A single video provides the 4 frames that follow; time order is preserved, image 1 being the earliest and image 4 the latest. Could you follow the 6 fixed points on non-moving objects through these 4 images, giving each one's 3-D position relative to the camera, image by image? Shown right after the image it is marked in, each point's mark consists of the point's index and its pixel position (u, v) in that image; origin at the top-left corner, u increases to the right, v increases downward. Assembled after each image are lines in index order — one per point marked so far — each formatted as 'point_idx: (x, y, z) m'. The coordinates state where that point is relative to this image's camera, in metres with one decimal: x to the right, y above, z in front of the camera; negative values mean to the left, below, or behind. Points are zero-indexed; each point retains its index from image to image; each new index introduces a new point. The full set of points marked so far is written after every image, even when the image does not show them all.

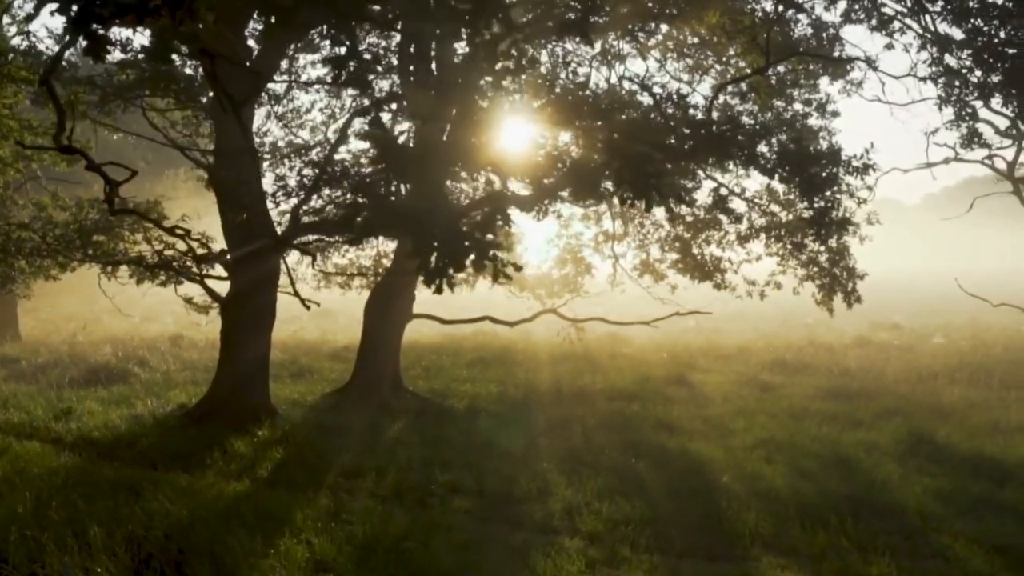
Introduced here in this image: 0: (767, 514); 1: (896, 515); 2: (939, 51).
0: (+2.2, -1.9, +8.1) m
1: (+3.4, -2.0, +8.2) m
2: (+5.2, +2.9, +11.4) m
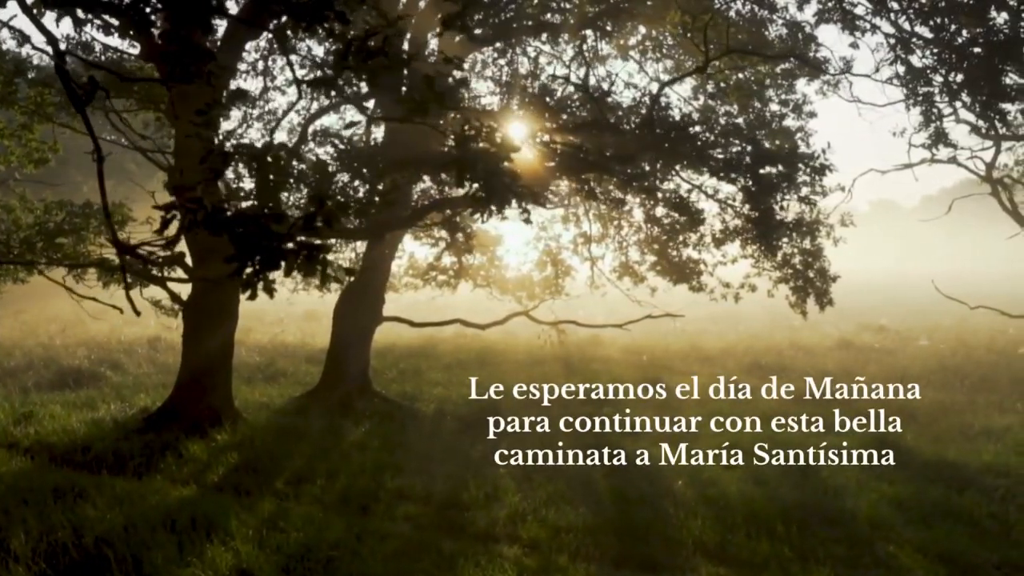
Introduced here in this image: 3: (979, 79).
0: (+1.7, -2.0, +7.9) m
1: (+2.9, -2.0, +8.0) m
2: (+4.7, +2.8, +11.3) m
3: (+5.3, +2.4, +10.6) m
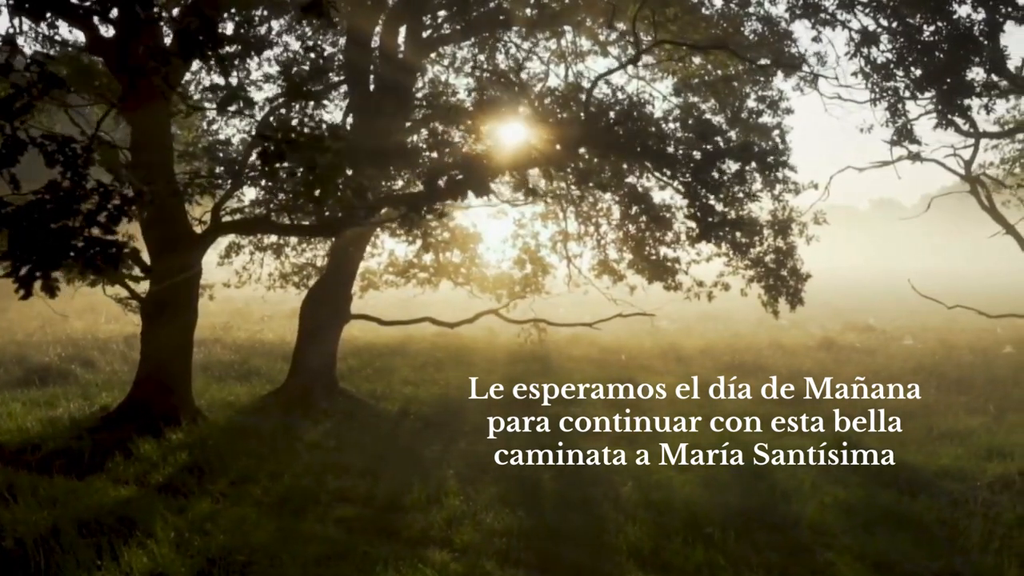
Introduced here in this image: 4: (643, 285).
0: (+1.2, -2.0, +7.7) m
1: (+2.3, -2.0, +7.8) m
2: (+4.2, +2.8, +11.0) m
3: (+4.8, +2.4, +10.4) m
4: (+2.5, +0.1, +18.2) m
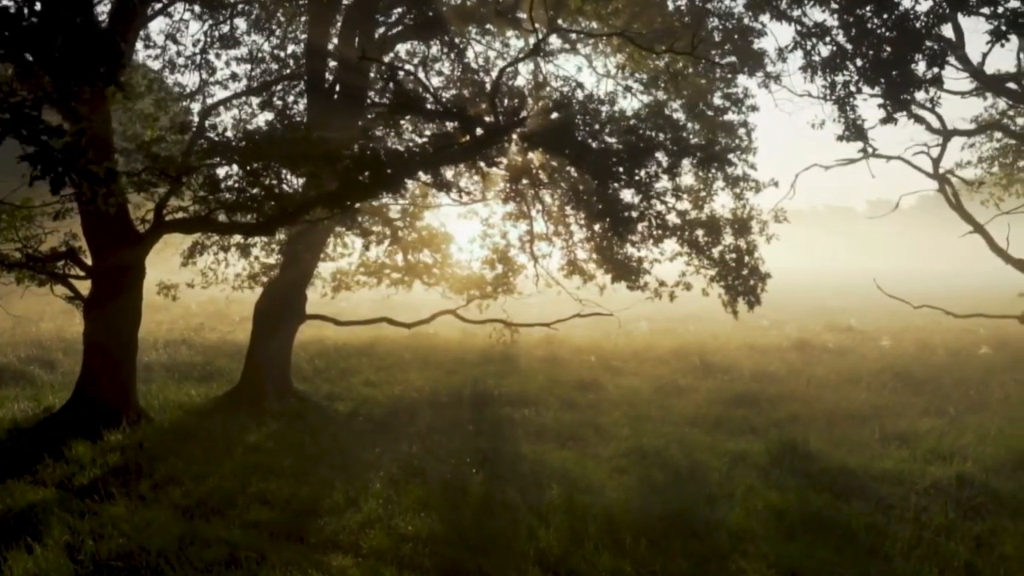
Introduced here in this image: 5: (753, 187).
0: (+0.4, -1.9, +7.5) m
1: (+1.6, -2.0, +7.6) m
2: (+3.5, +2.9, +10.8) m
3: (+4.1, +2.4, +10.1) m
4: (+1.9, +0.1, +17.9) m
5: (+3.6, +1.5, +14.1) m
